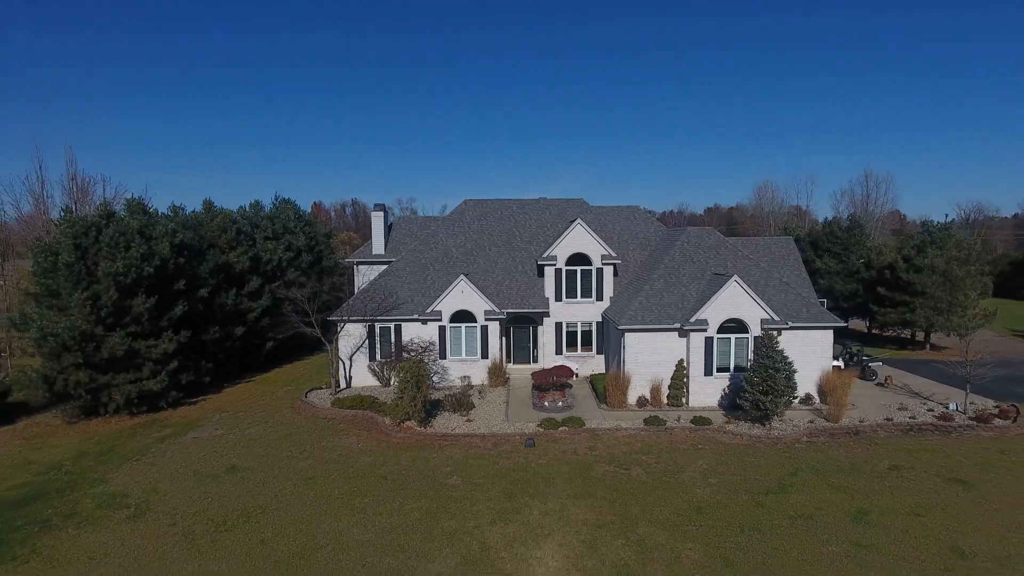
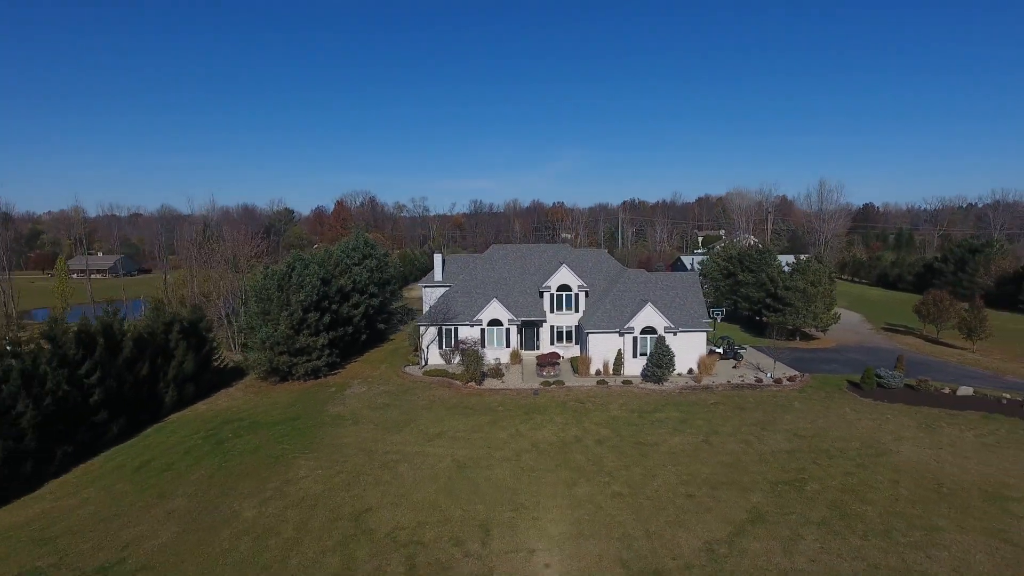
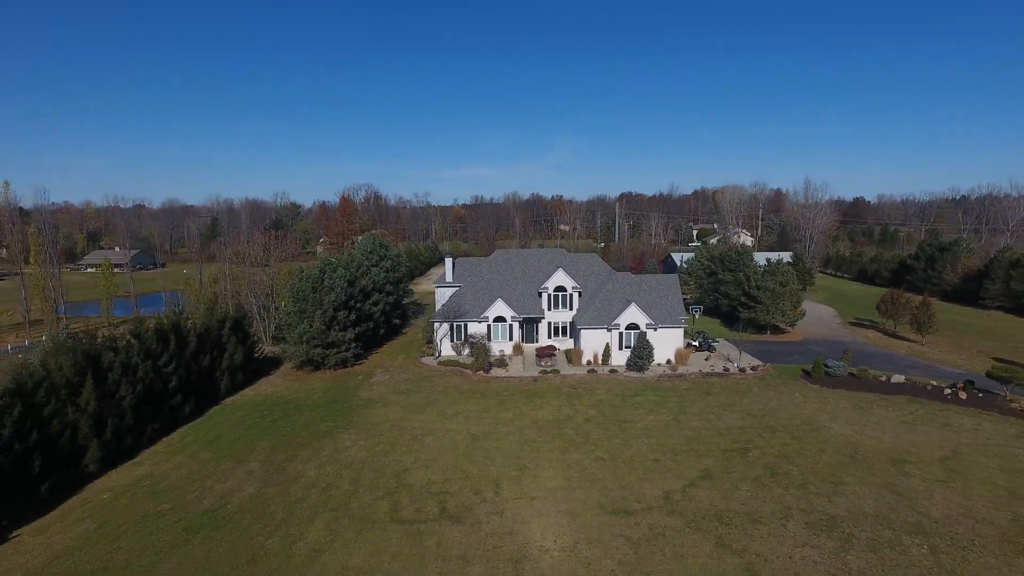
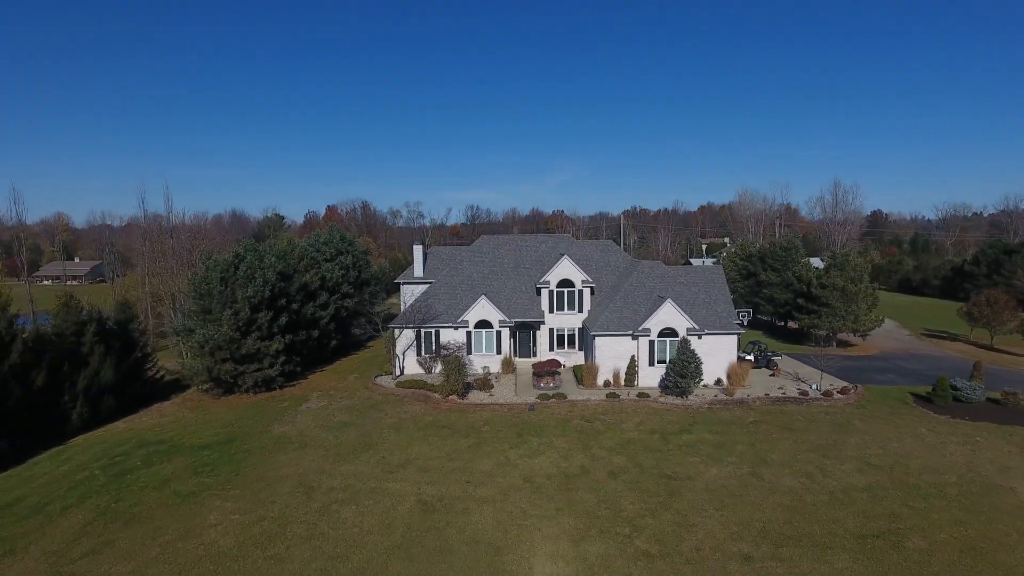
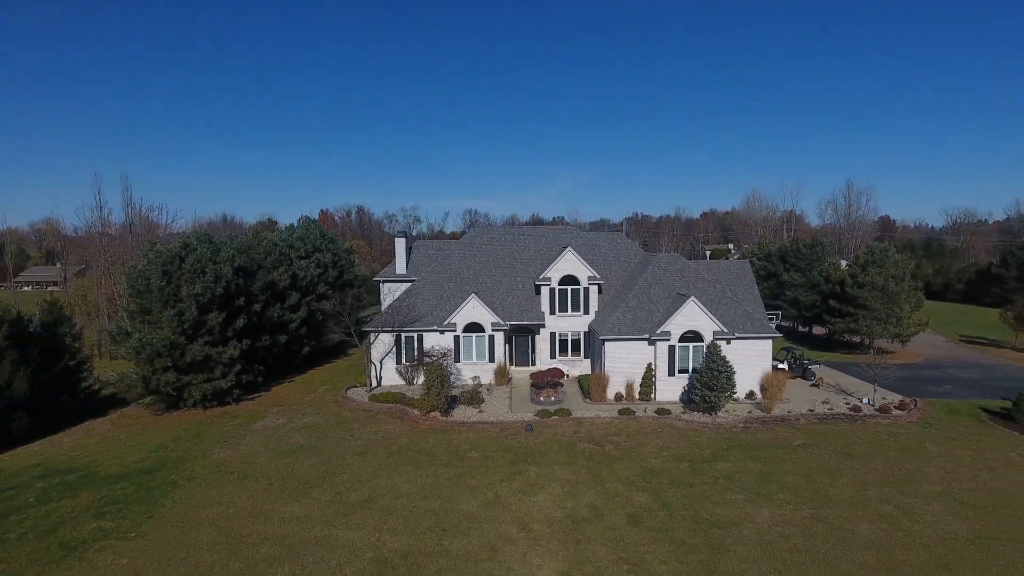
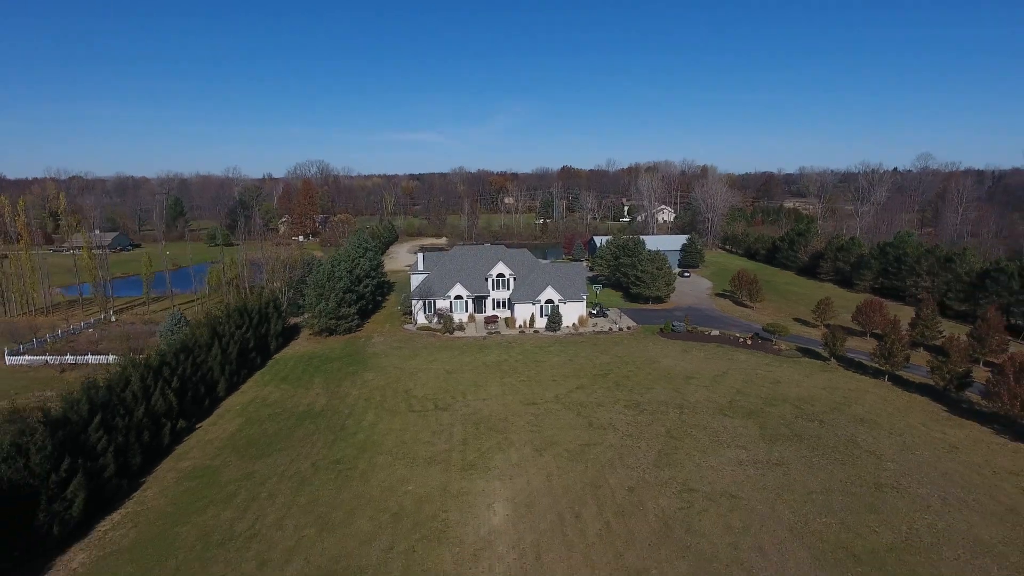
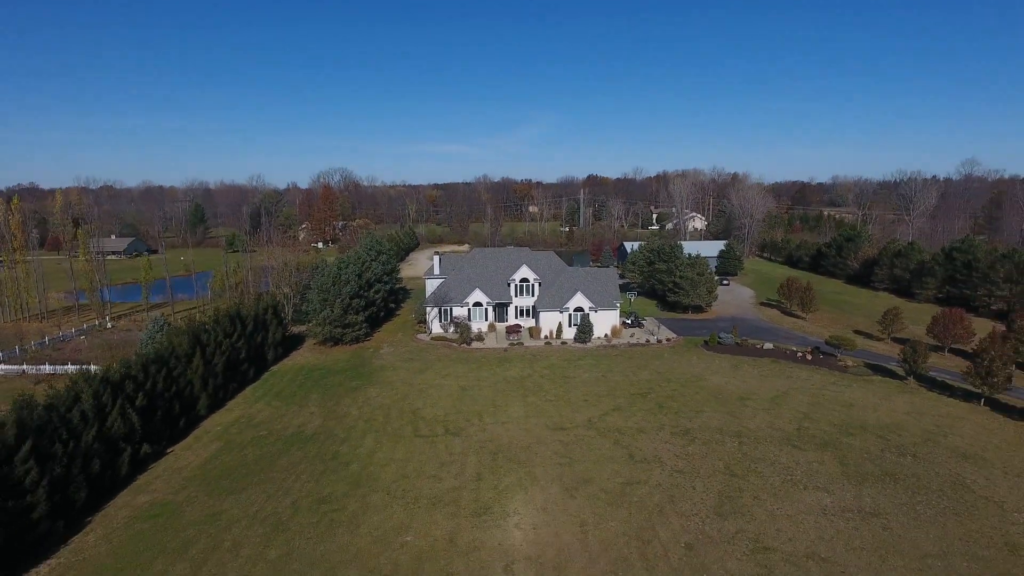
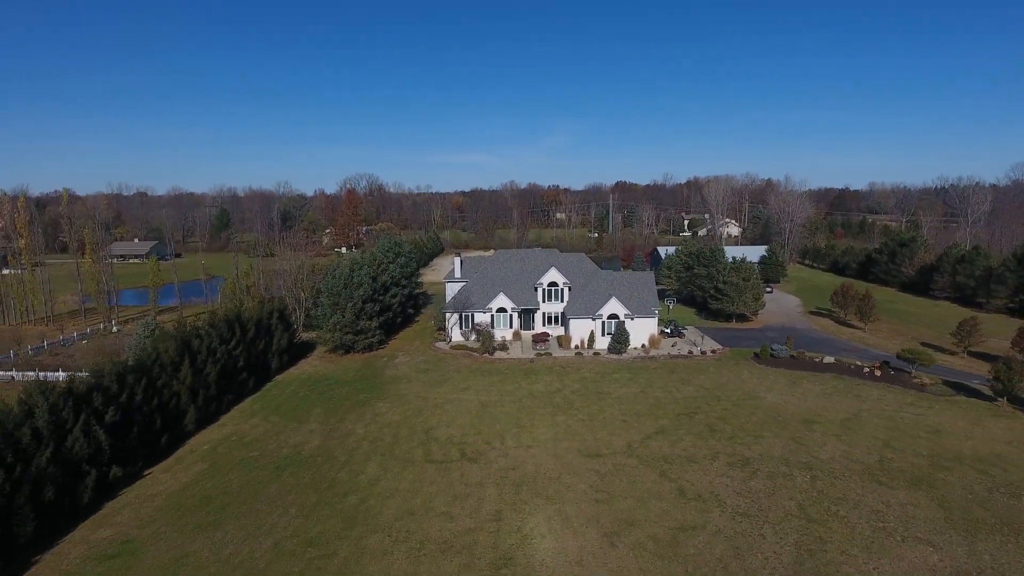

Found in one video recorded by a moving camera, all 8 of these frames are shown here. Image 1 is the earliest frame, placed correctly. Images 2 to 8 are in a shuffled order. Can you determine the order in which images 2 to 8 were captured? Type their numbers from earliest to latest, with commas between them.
5, 4, 2, 3, 8, 7, 6
